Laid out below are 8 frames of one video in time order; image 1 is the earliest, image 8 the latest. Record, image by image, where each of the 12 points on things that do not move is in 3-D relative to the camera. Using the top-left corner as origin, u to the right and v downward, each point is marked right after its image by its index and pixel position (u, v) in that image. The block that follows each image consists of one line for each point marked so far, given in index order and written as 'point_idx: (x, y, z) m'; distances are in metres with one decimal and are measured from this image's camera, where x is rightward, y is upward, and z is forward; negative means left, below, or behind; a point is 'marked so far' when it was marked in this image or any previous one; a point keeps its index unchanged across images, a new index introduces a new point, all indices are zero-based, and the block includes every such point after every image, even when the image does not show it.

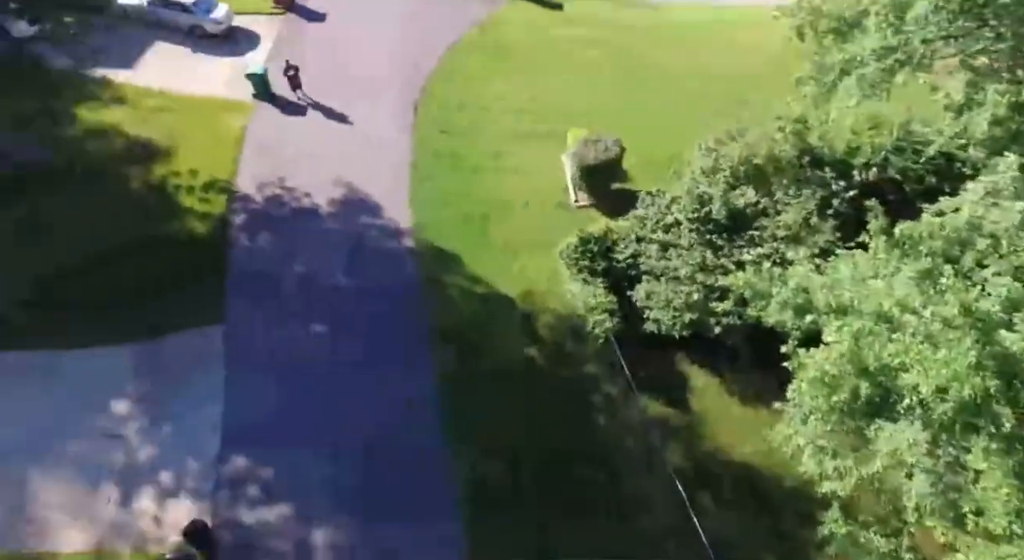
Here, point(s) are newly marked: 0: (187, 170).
0: (-8.0, +2.7, +20.1) m
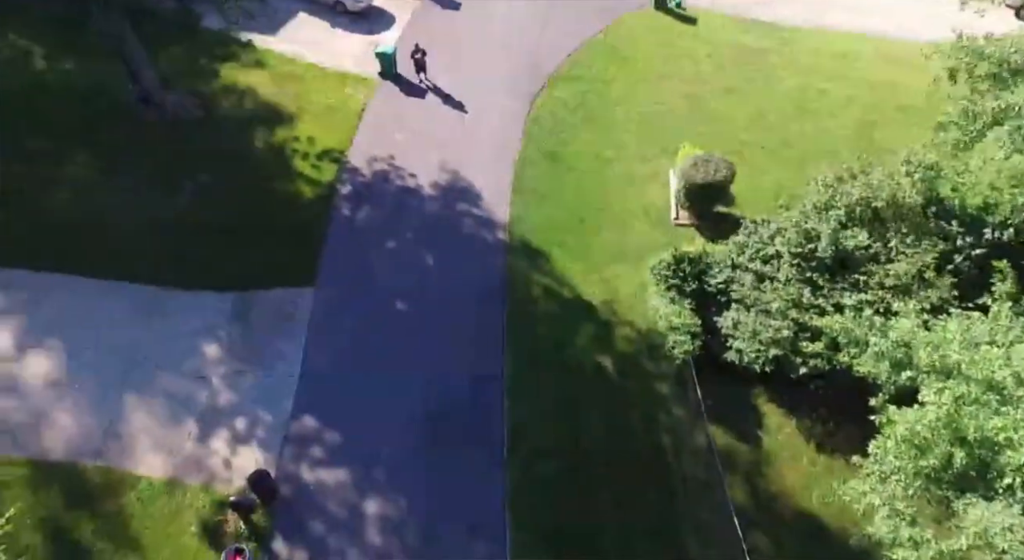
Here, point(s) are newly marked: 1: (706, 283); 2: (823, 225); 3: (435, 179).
0: (-5.3, +3.7, +21.0) m
1: (+3.6, 0.0, +15.2) m
2: (+5.4, +1.0, +14.2) m
3: (-1.9, +2.4, +19.7) m
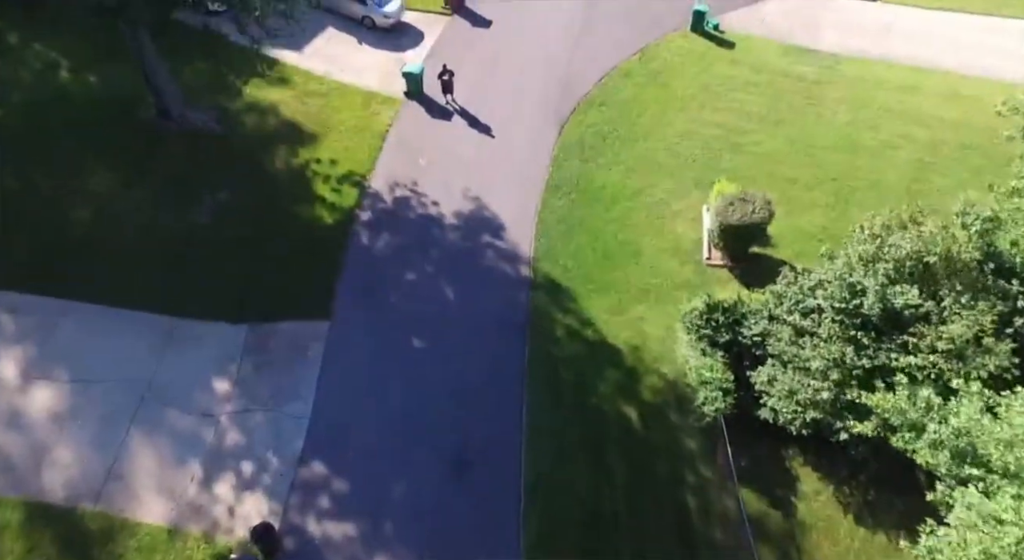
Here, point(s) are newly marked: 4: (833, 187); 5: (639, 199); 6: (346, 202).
0: (-4.6, +3.0, +20.3) m
1: (+4.0, -0.9, +14.3) m
2: (+5.8, 0.0, +13.2) m
3: (-1.3, +1.7, +19.0) m
4: (+7.8, +2.2, +19.8) m
5: (+3.0, +1.9, +19.5) m
6: (-3.9, +1.8, +19.1) m
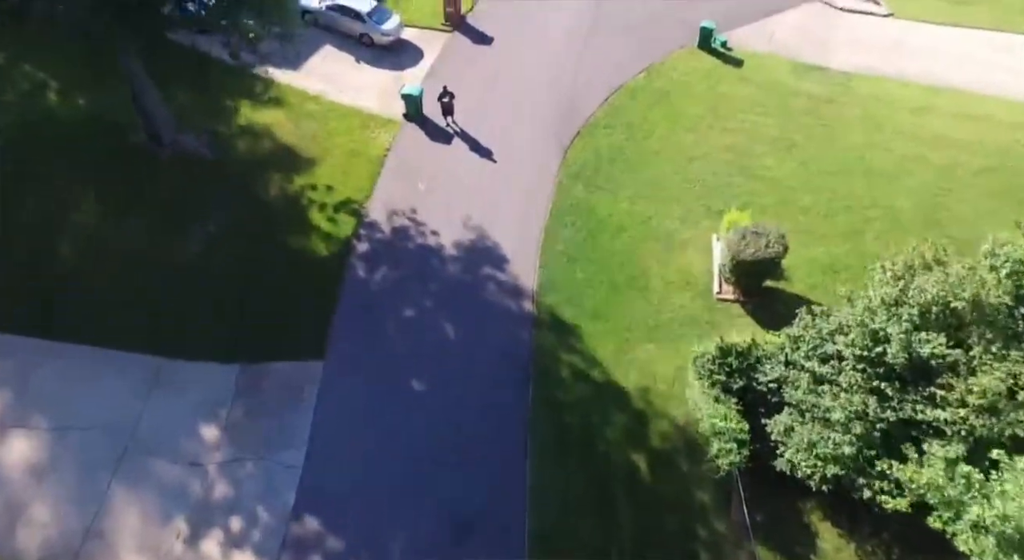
0: (-4.5, +2.3, +19.6) m
1: (+4.0, -1.7, +13.5) m
2: (+5.8, -0.7, +12.5) m
3: (-1.2, +0.9, +18.3) m
4: (+7.8, +1.5, +19.1) m
5: (+3.1, +1.2, +18.8) m
6: (-3.8, +1.1, +18.4) m
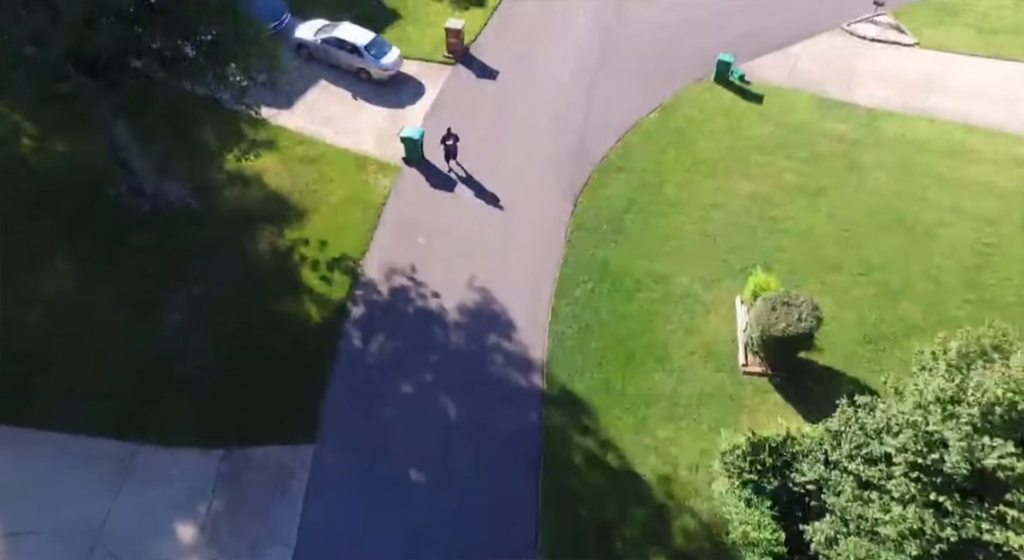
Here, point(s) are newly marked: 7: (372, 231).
0: (-4.4, +0.9, +18.3) m
1: (+4.2, -3.0, +12.1) m
2: (+5.9, -2.0, +11.1) m
3: (-1.1, -0.4, +16.9) m
4: (+8.0, +0.2, +17.7) m
5: (+3.2, -0.2, +17.4) m
6: (-3.7, -0.3, +17.1) m
7: (-3.2, +1.1, +18.6) m
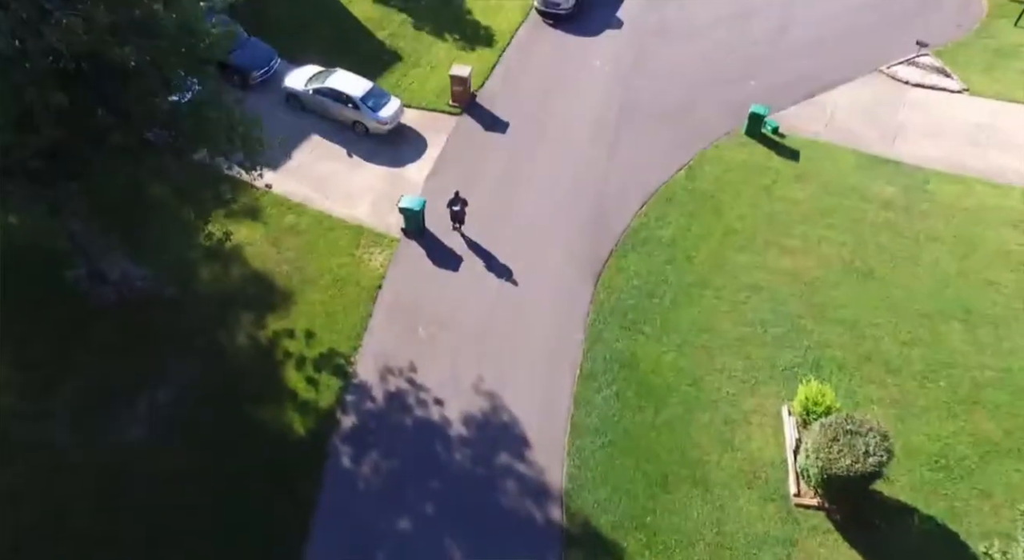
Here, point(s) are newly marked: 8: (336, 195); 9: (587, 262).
0: (-4.1, -1.0, +16.1) m
1: (+4.4, -4.8, +9.9) m
2: (+6.2, -3.9, +8.8) m
3: (-0.8, -2.3, +14.7) m
4: (+8.2, -1.8, +15.4) m
5: (+3.5, -2.1, +15.1) m
6: (-3.4, -2.2, +14.8) m
7: (-3.0, -0.8, +16.4) m
8: (-4.2, +2.0, +19.4) m
9: (+1.6, +0.4, +17.8) m
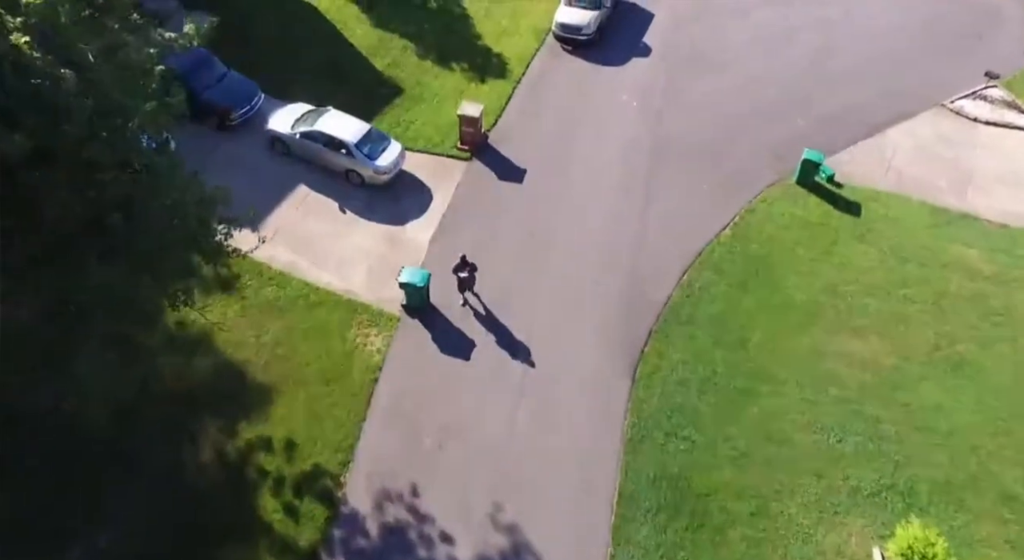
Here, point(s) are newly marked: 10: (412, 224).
0: (-3.7, -2.6, +13.3) m
1: (+4.7, -6.4, +7.0) m
2: (+6.5, -5.5, +5.9) m
3: (-0.4, -3.9, +11.8) m
4: (+8.6, -3.4, +12.6) m
5: (+3.8, -3.7, +12.3) m
6: (-3.1, -3.8, +12.0) m
7: (-2.6, -2.4, +13.6) m
8: (-3.8, +0.4, +16.6) m
9: (+2.0, -1.2, +14.9) m
10: (-2.1, +1.2, +17.5) m
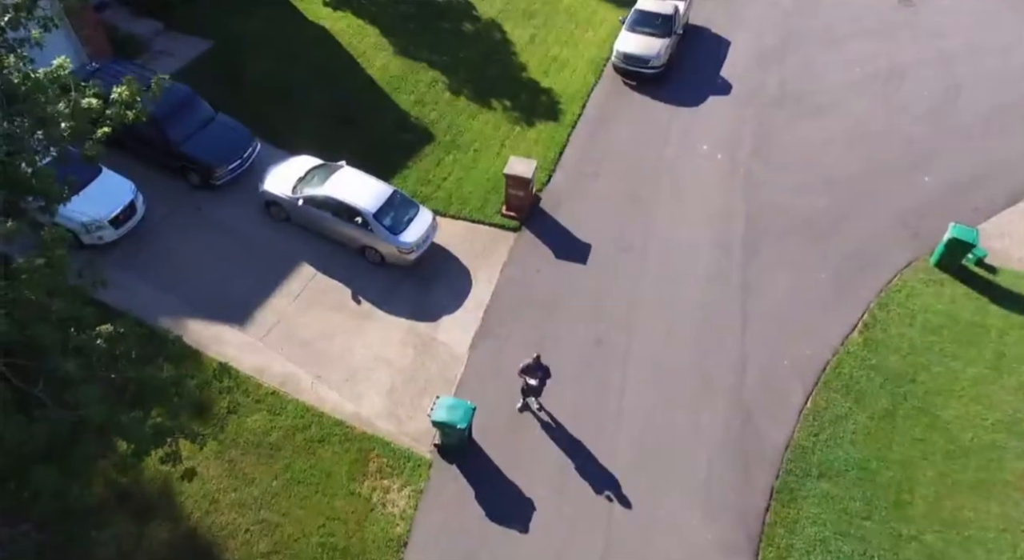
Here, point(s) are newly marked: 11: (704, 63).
0: (-2.8, -4.4, +9.2) m
1: (+5.5, -8.3, +2.8) m
2: (+7.3, -7.3, +1.7) m
3: (+0.5, -5.8, +7.7) m
4: (+9.5, -5.3, +8.3) m
5: (+4.7, -5.6, +8.1) m
6: (-2.2, -5.6, +8.0) m
7: (-1.6, -4.2, +9.6) m
8: (-2.7, -1.4, +12.6) m
9: (+3.0, -3.1, +10.8) m
10: (-1.1, -0.7, +13.5) m
11: (+4.6, +5.2, +19.5) m
